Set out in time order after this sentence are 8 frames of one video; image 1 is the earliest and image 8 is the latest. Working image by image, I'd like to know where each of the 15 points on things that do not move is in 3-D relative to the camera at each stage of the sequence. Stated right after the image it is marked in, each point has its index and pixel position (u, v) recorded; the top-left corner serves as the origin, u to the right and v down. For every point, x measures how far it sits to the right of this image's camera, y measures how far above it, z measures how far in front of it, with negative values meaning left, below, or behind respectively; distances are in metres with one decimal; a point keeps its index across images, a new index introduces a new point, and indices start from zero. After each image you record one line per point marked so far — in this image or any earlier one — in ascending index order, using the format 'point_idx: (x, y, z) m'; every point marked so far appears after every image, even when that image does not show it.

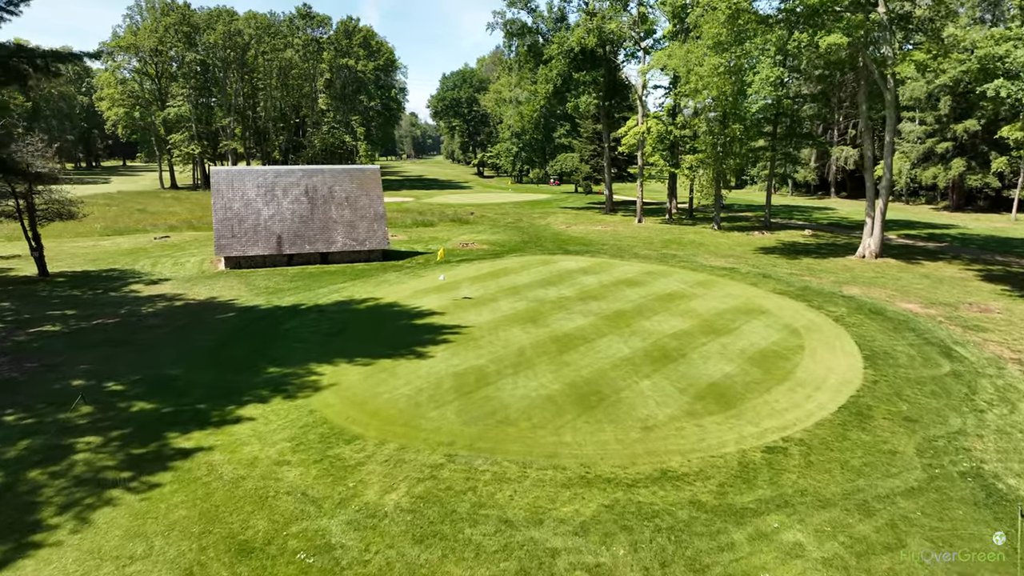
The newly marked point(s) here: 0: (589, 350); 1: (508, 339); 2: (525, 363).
0: (+1.9, -1.5, +17.7) m
1: (-0.1, -1.3, +18.6) m
2: (+0.3, -1.8, +16.4) m
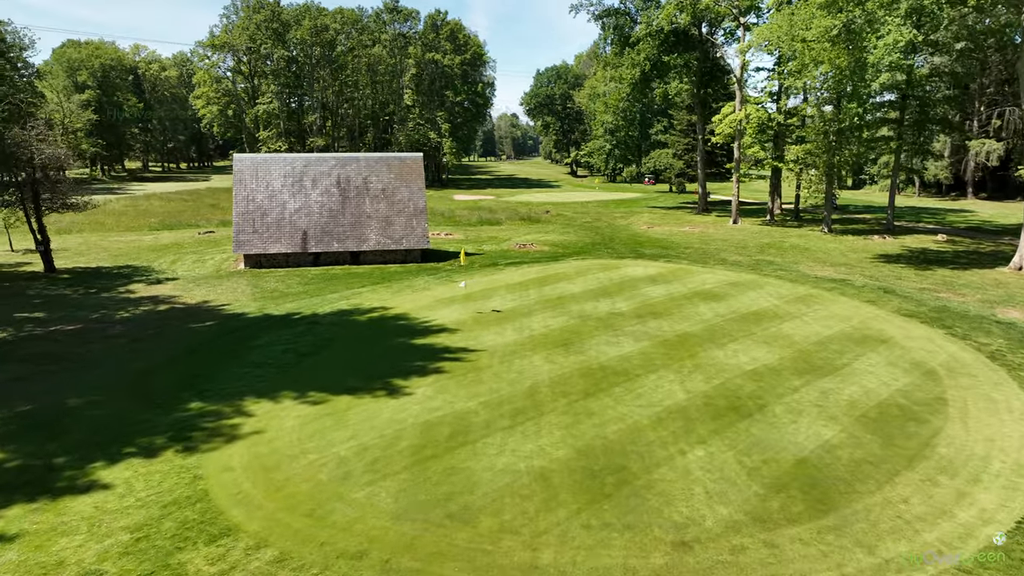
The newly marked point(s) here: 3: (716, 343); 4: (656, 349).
0: (+2.0, -1.9, +12.8) m
1: (+0.2, -1.6, +14.0) m
2: (+0.3, -2.1, +11.7) m
3: (+4.6, -1.2, +16.1) m
4: (+3.1, -1.3, +15.5) m
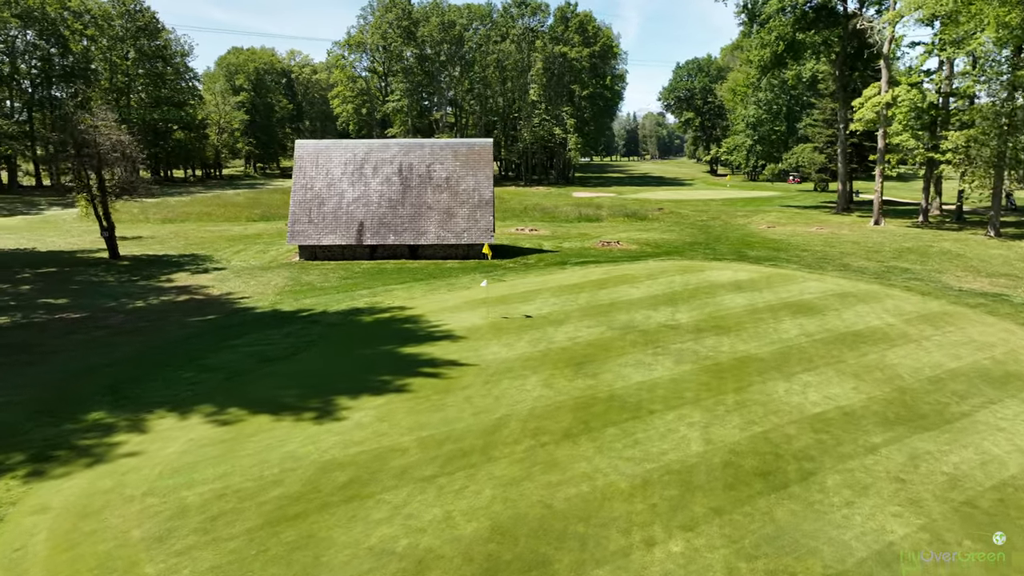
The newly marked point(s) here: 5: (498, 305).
0: (+1.4, -1.9, +9.4) m
1: (-0.1, -1.6, +10.9) m
2: (-0.5, -2.1, +8.6) m
3: (+4.6, -1.4, +12.1) m
4: (+3.0, -1.5, +11.9) m
5: (-0.4, -0.4, +17.1) m
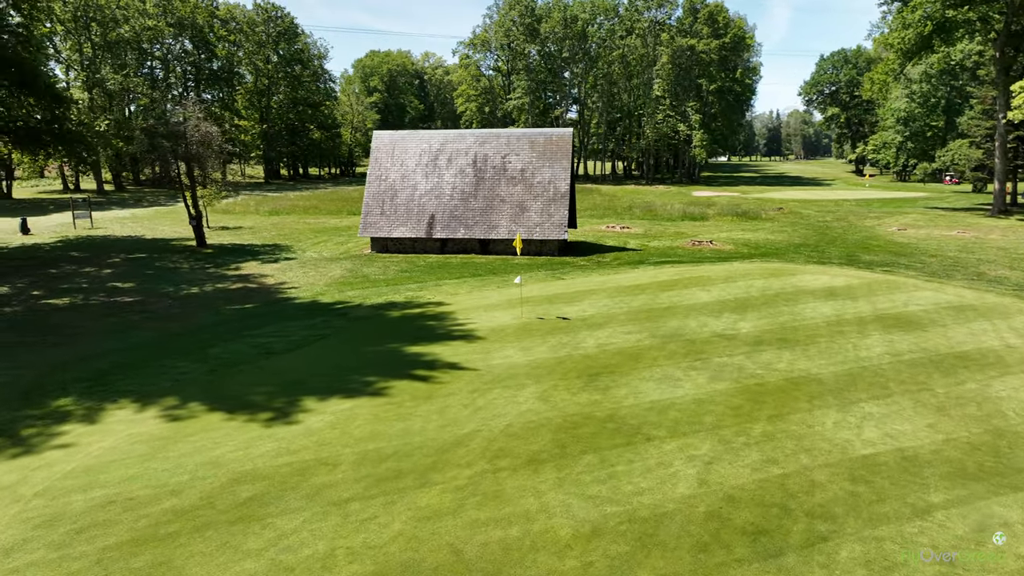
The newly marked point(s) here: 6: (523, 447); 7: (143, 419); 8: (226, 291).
0: (+0.9, -1.9, +7.7) m
1: (-0.4, -1.6, +9.5) m
2: (-1.2, -2.0, +7.3) m
3: (+4.5, -1.5, +9.8) m
4: (+2.9, -1.5, +9.8) m
5: (+0.6, -0.4, +15.6) m
6: (+0.1, -1.8, +8.2) m
7: (-4.7, -1.7, +9.2) m
8: (-7.3, -0.1, +18.3) m
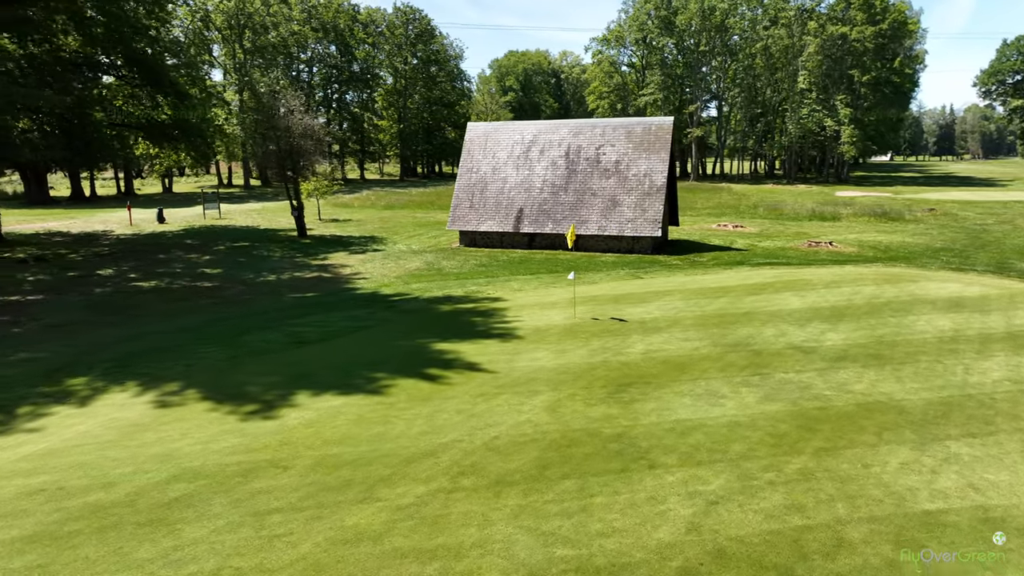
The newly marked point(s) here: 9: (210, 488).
0: (+0.5, -1.9, +6.4) m
1: (-0.4, -1.5, +8.4) m
2: (-1.6, -1.9, +6.4) m
3: (+4.5, -1.6, +7.8) m
4: (+3.0, -1.5, +8.1) m
5: (+1.8, -0.3, +14.3) m
6: (-0.1, -1.7, +7.1) m
7: (-4.7, -1.4, +9.0) m
8: (-5.4, +0.2, +18.4) m
9: (-2.8, -1.8, +6.7) m
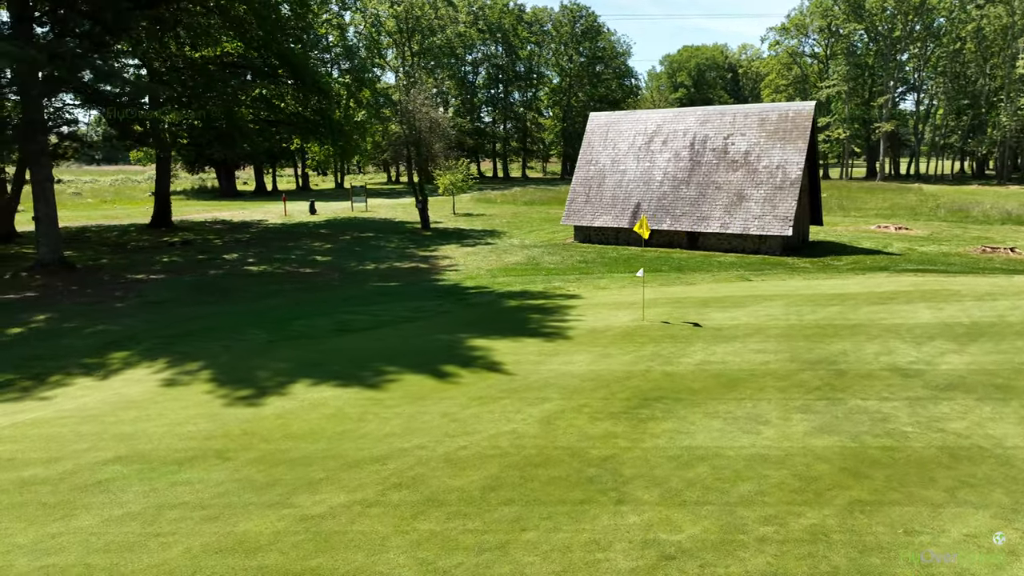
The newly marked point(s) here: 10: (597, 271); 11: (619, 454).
0: (-0.1, -1.8, +5.3) m
1: (-0.5, -1.4, +7.5) m
2: (-2.1, -1.7, +5.8) m
3: (+4.1, -1.7, +5.7) m
4: (+2.7, -1.5, +6.4) m
5: (+3.0, -0.3, +12.7) m
6: (-0.6, -1.6, +6.1) m
7: (-4.6, -1.2, +9.1) m
8: (-3.0, +0.5, +18.4) m
9: (-3.3, -1.6, +6.3) m
10: (+2.1, +0.4, +17.5) m
11: (+1.0, -1.5, +6.6) m
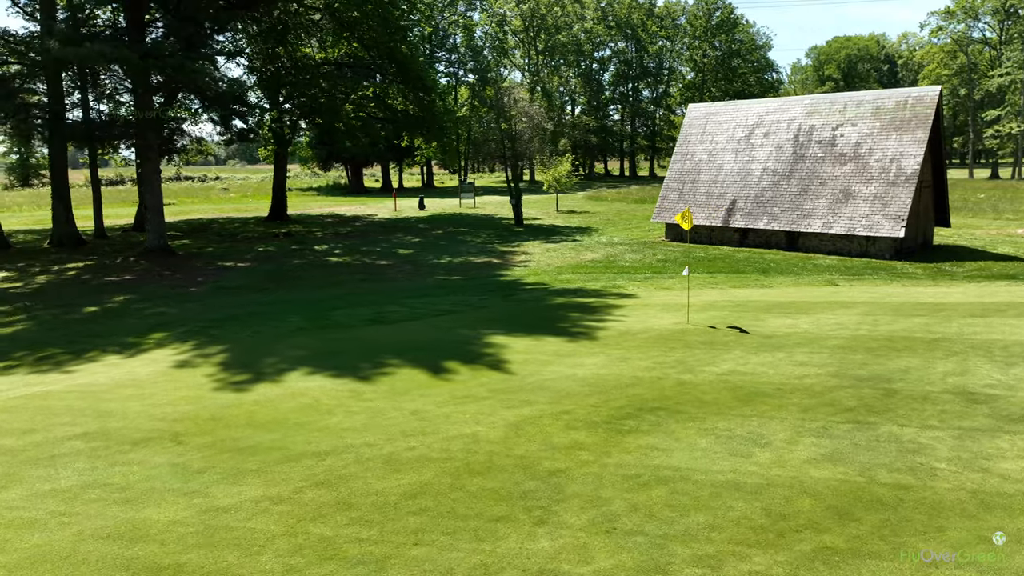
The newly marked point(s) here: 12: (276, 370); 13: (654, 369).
0: (-0.8, -1.7, +4.8) m
1: (-0.8, -1.3, +7.0) m
2: (-2.7, -1.6, +5.7) m
3: (+3.4, -1.7, +4.5) m
4: (+2.1, -1.6, +5.4) m
5: (+3.7, -0.4, +11.5) m
6: (-1.1, -1.5, +5.7) m
7: (-4.5, -0.9, +9.3) m
8: (-1.2, +0.6, +18.2) m
9: (-3.7, -1.4, +6.4) m
10: (+3.7, +0.4, +16.4) m
11: (+0.5, -1.5, +5.9) m
12: (-2.8, -1.0, +8.7) m
13: (+1.8, -1.0, +8.5) m
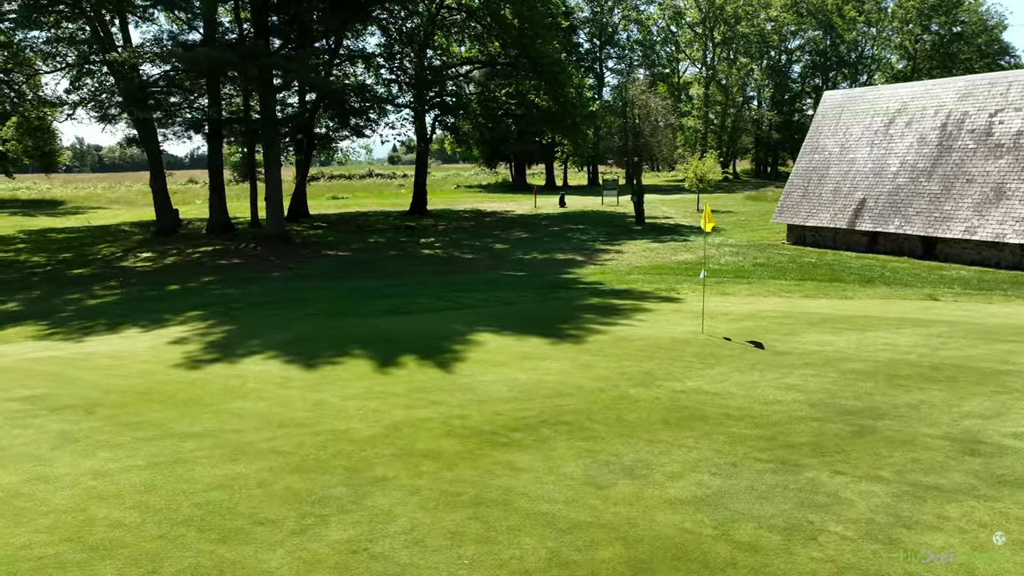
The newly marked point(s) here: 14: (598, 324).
0: (-2.4, -1.6, +4.7) m
1: (-1.8, -1.2, +6.8) m
2: (-4.0, -1.4, +6.0) m
3: (+1.6, -1.8, +3.2) m
4: (+0.6, -1.6, +4.5) m
5: (+3.7, -0.5, +9.9) m
6: (-2.5, -1.4, +5.6) m
7: (-4.7, -0.7, +10.0) m
8: (+0.9, +0.7, +17.6) m
9: (-4.8, -1.2, +7.0) m
10: (+5.0, +0.2, +14.6) m
11: (-0.8, -1.4, +5.4) m
12: (-3.3, -0.8, +8.9) m
13: (+1.1, -1.0, +7.6) m
14: (+1.3, -0.5, +10.1) m
